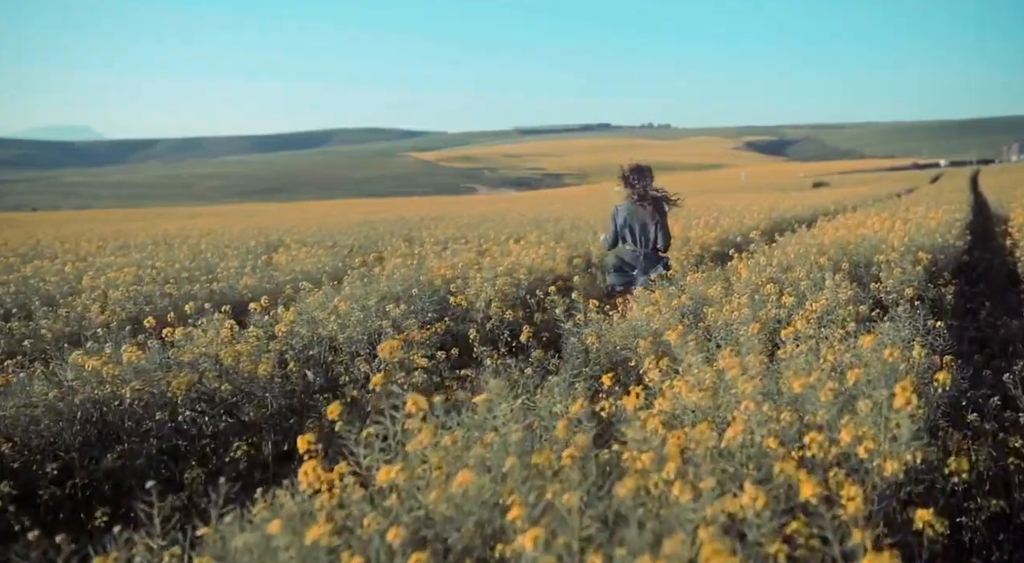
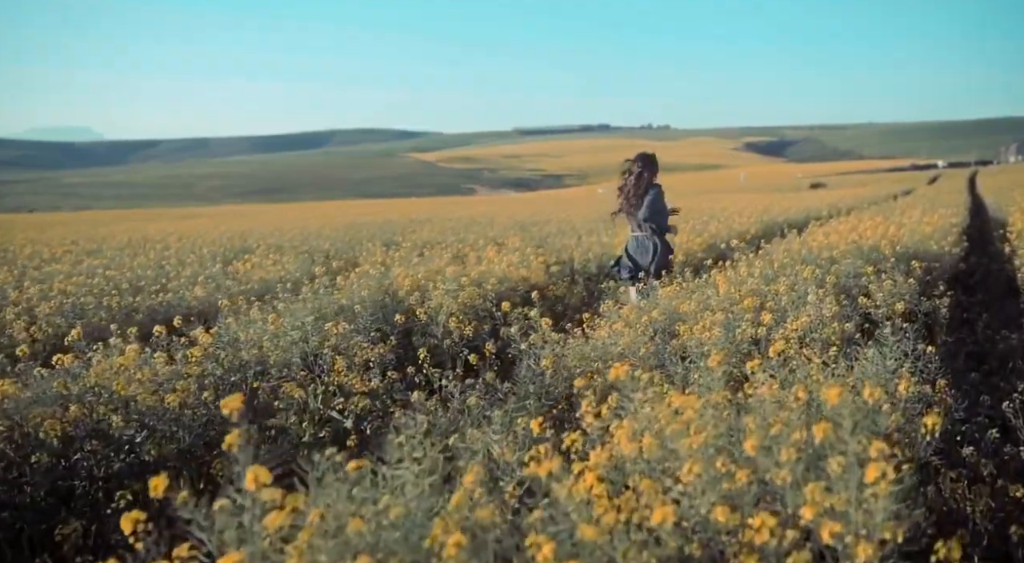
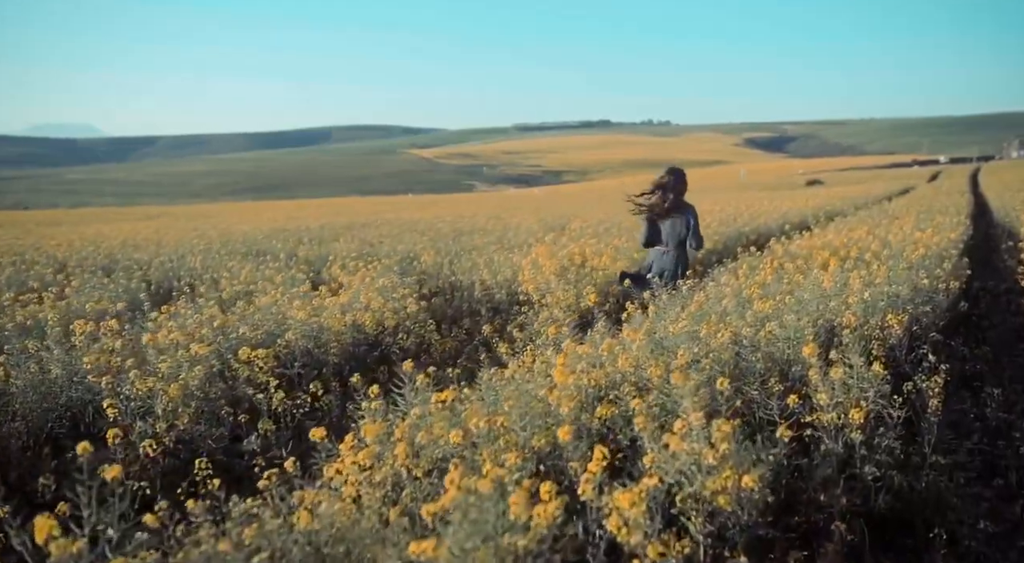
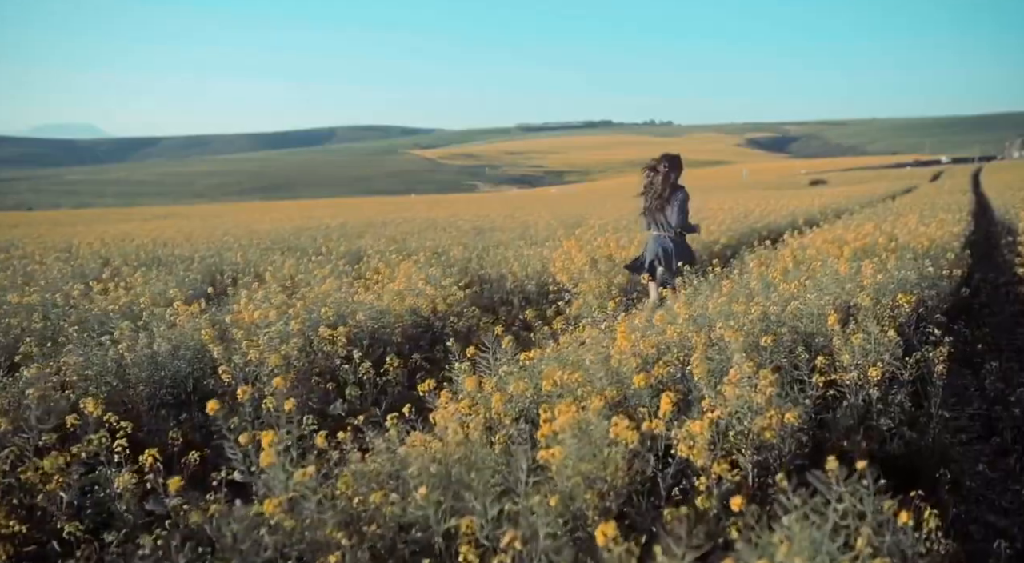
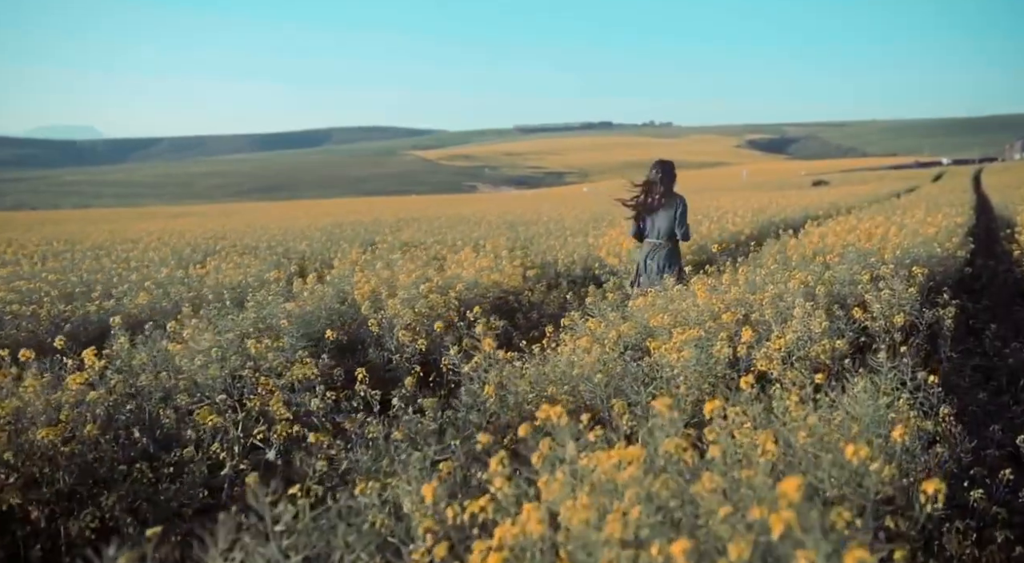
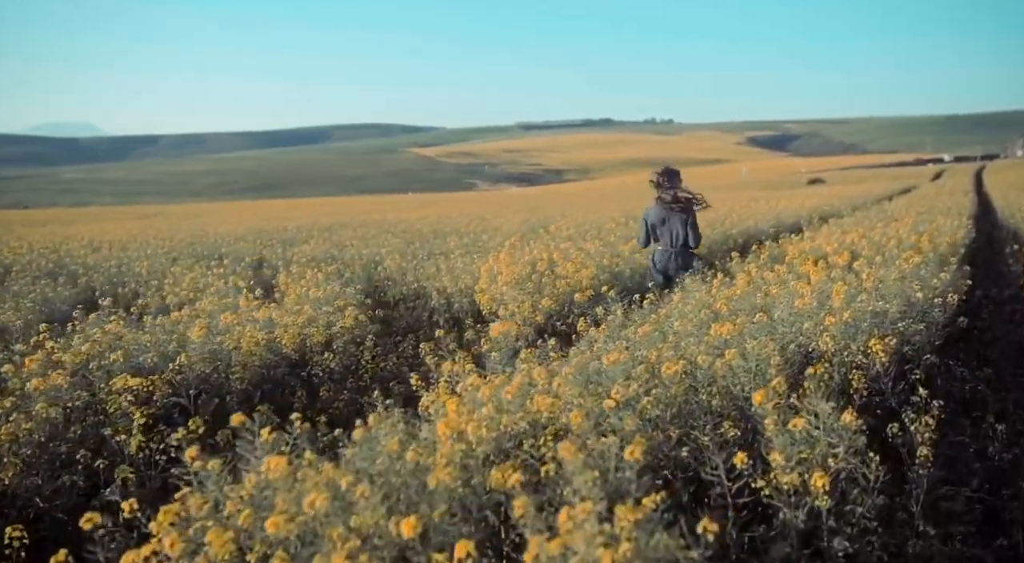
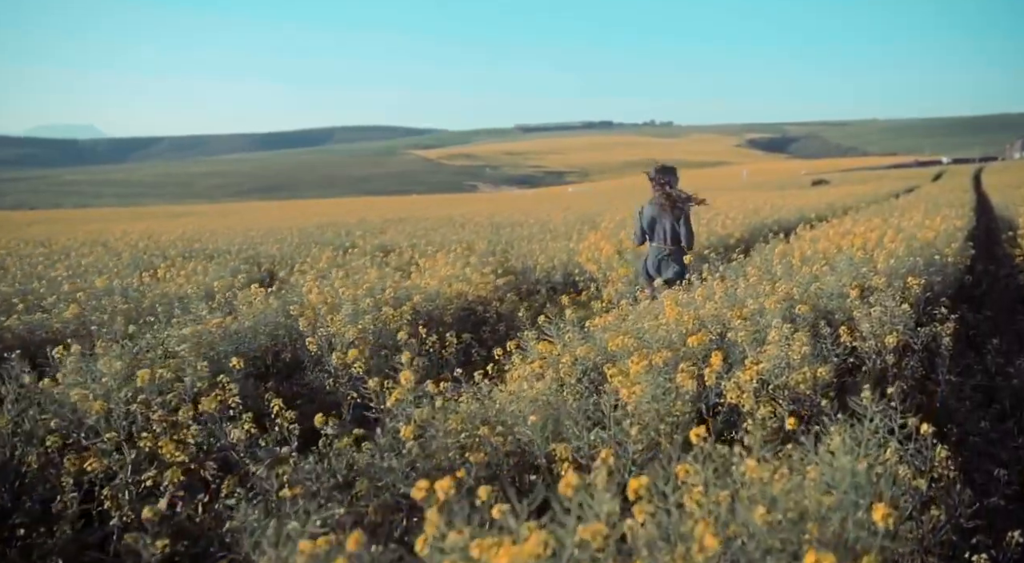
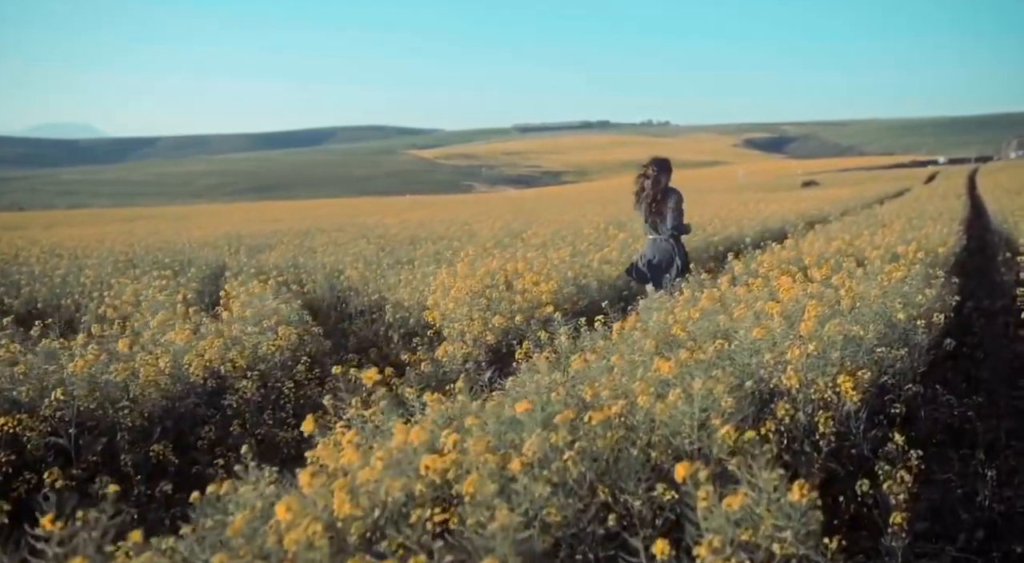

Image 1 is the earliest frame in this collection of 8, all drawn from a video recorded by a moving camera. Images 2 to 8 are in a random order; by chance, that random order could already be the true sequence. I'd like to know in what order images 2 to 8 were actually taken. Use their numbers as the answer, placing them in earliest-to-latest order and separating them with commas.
2, 5, 7, 4, 3, 6, 8
